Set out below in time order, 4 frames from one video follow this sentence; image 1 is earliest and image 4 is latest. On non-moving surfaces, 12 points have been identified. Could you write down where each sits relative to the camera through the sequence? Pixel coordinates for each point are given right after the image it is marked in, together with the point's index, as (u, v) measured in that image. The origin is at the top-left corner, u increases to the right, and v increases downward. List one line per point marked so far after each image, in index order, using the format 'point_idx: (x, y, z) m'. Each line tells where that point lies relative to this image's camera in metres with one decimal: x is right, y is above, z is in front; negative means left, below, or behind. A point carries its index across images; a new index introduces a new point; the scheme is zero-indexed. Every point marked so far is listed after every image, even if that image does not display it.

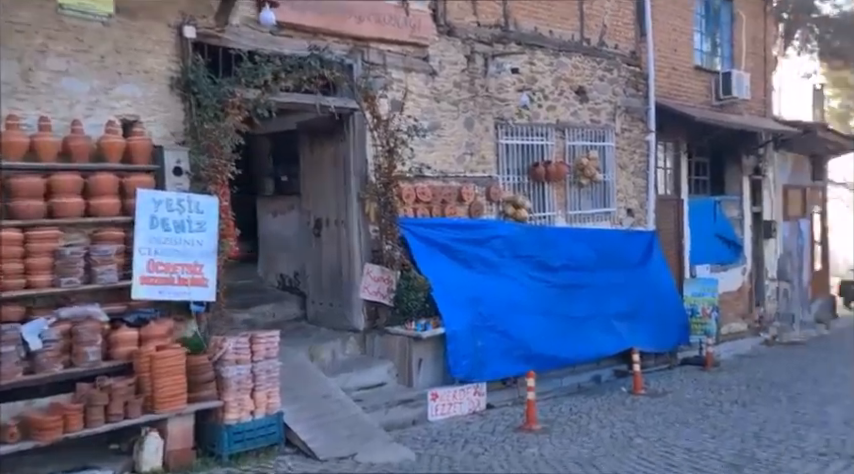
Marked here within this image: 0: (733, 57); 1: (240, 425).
0: (+6.2, +3.7, +14.4) m
1: (-1.3, -1.3, +4.8) m
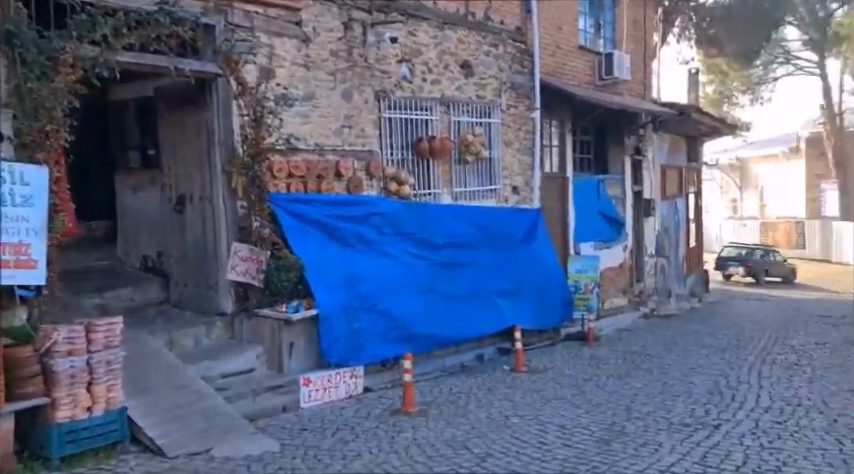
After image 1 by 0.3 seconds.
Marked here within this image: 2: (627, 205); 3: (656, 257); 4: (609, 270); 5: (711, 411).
0: (+3.9, +4.1, +14.7) m
1: (-2.1, -1.1, +4.3) m
2: (+4.4, +0.7, +15.6) m
3: (+5.6, -0.5, +17.4) m
4: (+3.8, -0.7, +14.8) m
5: (+2.6, -1.6, +6.6) m
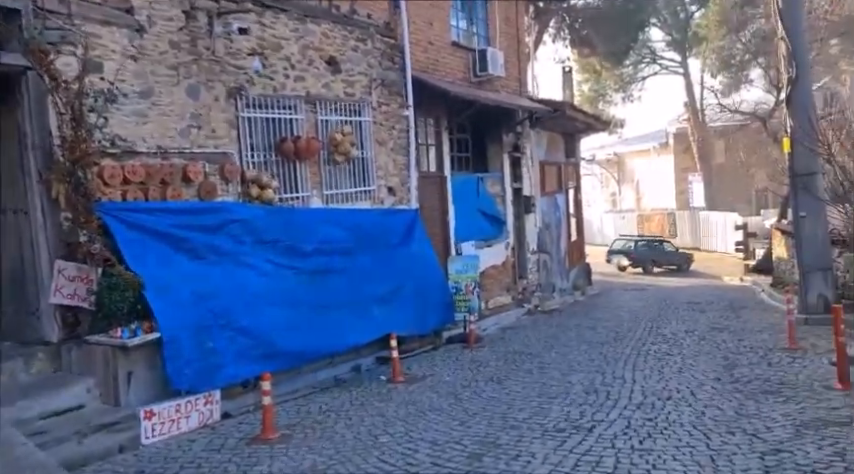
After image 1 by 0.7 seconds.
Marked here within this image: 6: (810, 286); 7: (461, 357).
0: (+1.3, +4.2, +14.6) m
1: (-2.9, -1.3, +3.4) m
2: (+1.8, +0.8, +15.6) m
3: (+2.8, -0.4, +17.5) m
4: (+1.4, -0.7, +14.7) m
5: (+1.4, -1.6, +6.5) m
6: (+6.5, -0.8, +12.0) m
7: (+0.5, -1.7, +9.9) m
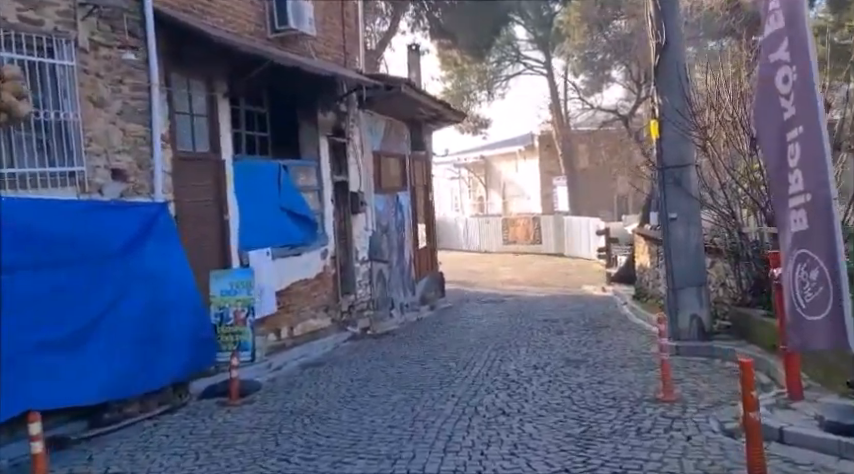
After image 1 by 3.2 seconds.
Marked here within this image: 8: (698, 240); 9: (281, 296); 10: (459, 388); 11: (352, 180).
0: (-2.1, +4.1, +11.3) m
1: (-4.3, -1.3, -0.5) m
2: (-1.8, +0.7, +12.3) m
3: (-1.1, -0.5, +14.4) m
4: (-2.1, -0.7, +11.4) m
5: (-0.5, -1.7, +3.3) m
6: (+3.5, -0.9, +9.7) m
7: (-2.1, -1.7, +6.5) m
8: (+3.7, 0.0, +9.7) m
9: (-2.2, -0.9, +10.9) m
10: (+0.4, -1.7, +8.1) m
11: (-1.5, +1.1, +13.5) m
